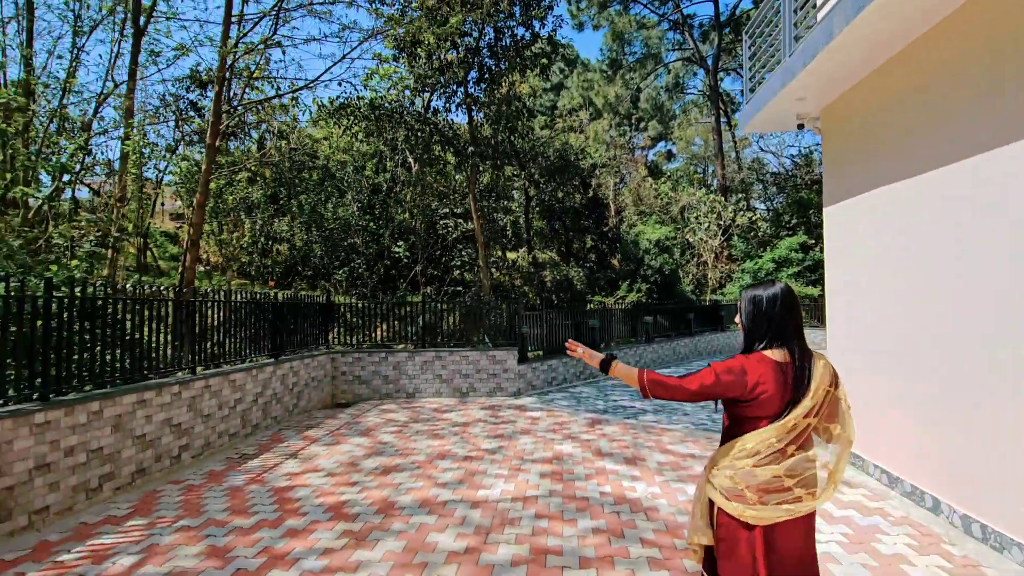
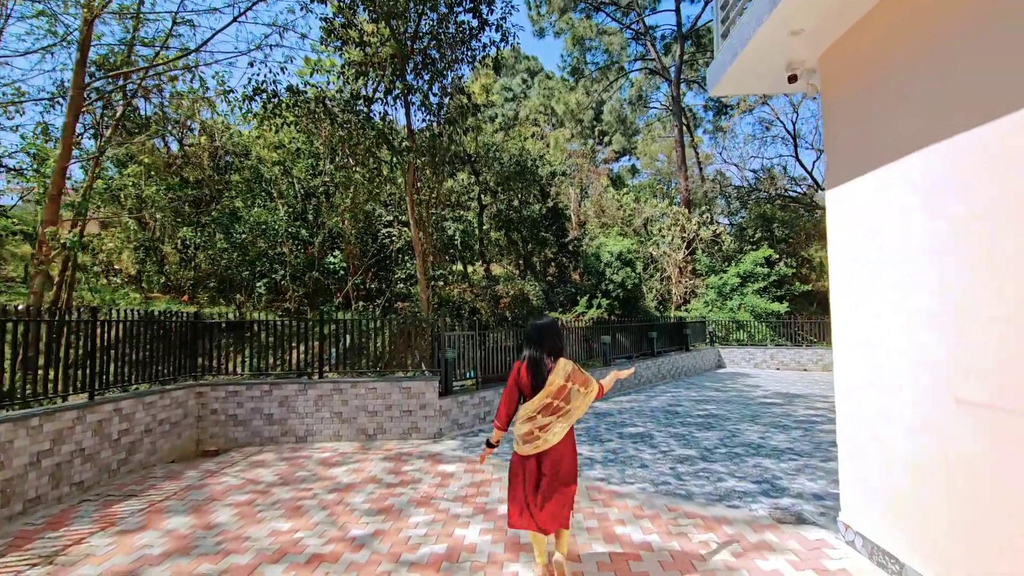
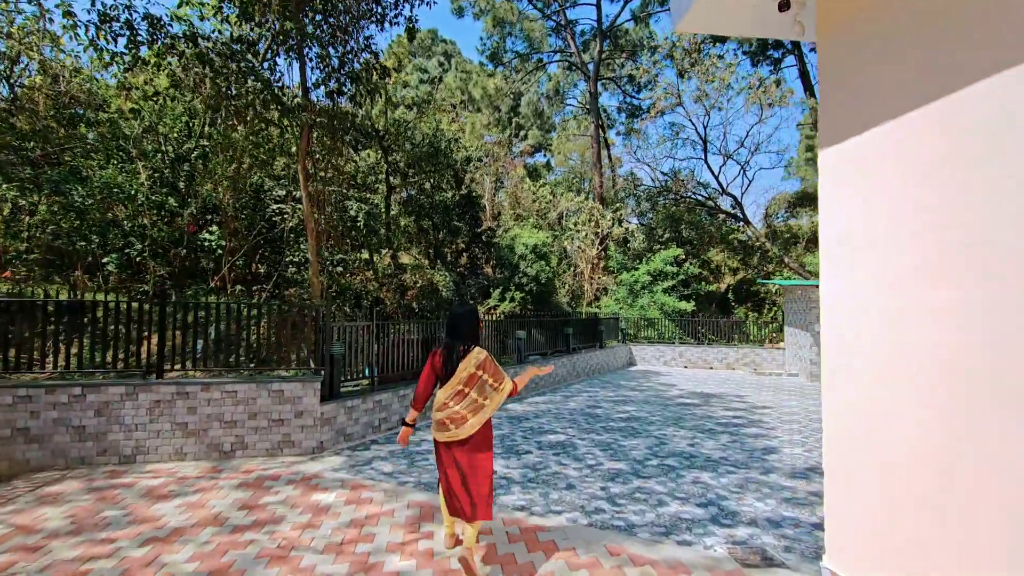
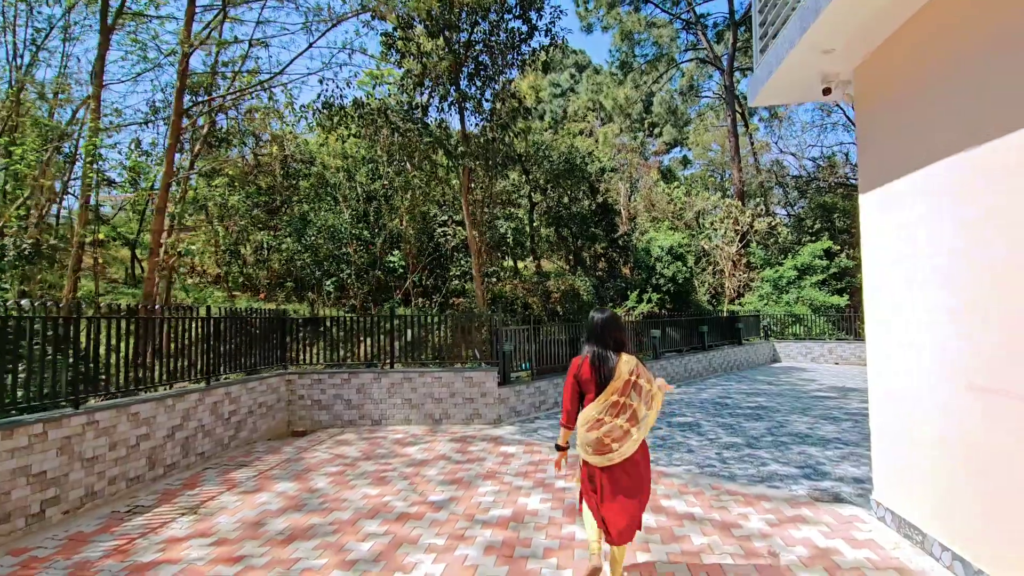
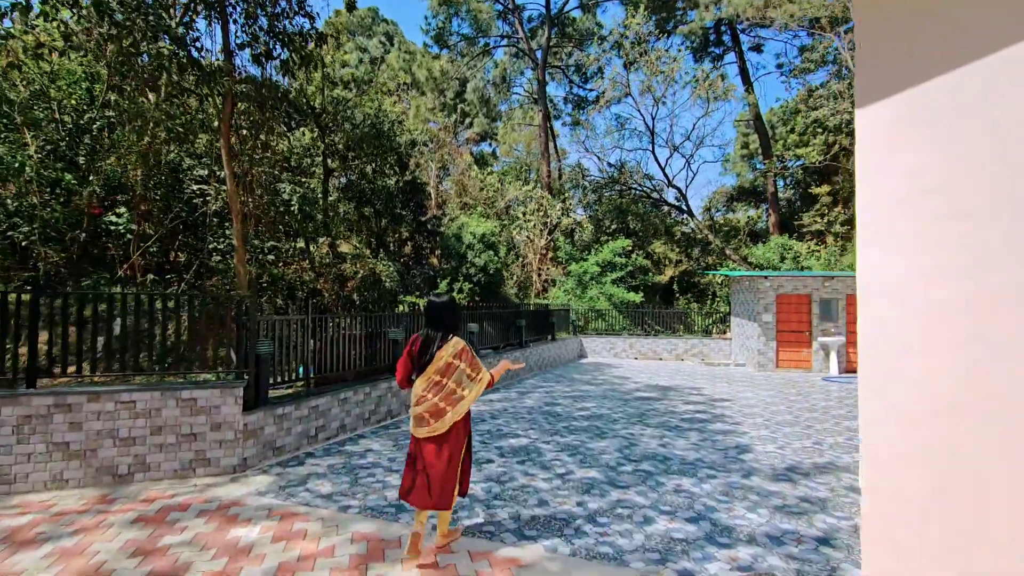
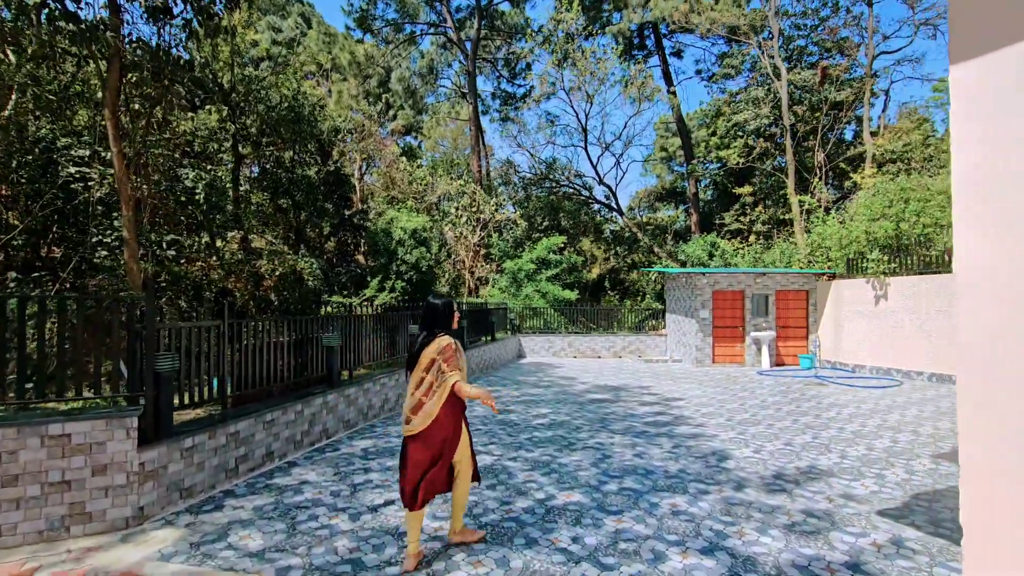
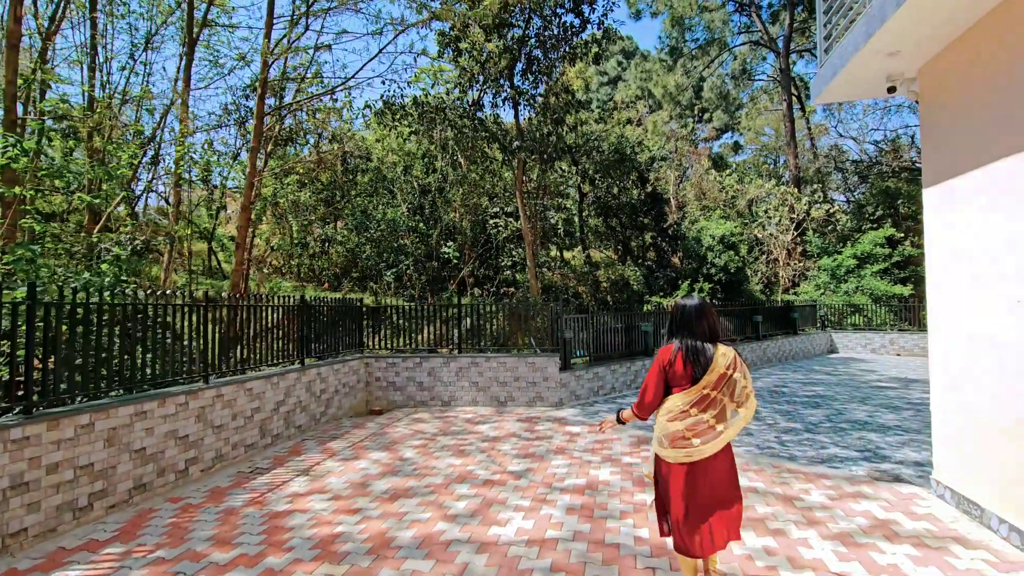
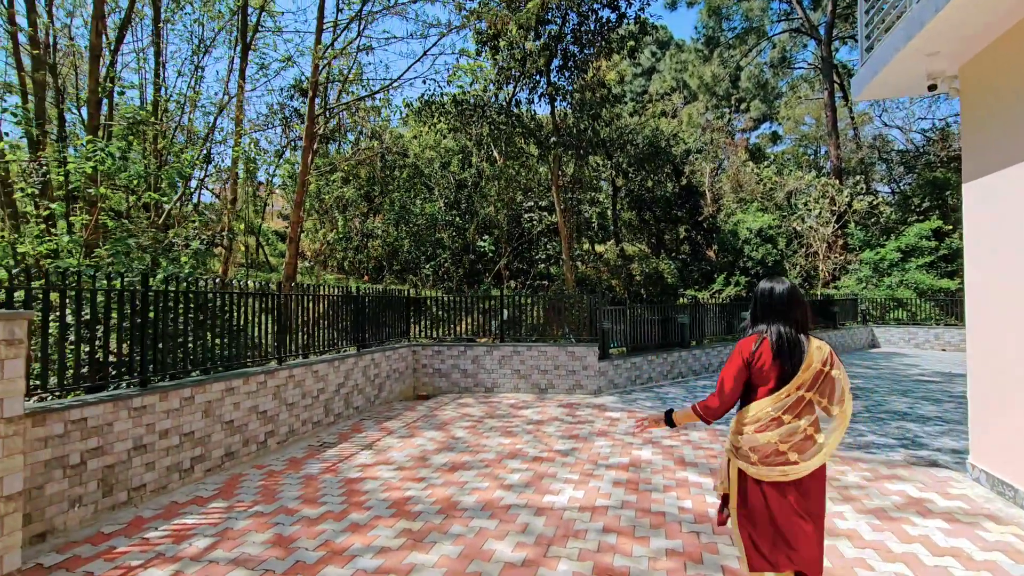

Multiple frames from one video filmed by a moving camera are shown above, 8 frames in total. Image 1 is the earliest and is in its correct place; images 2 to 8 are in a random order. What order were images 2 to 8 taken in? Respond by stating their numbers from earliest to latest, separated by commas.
8, 7, 4, 2, 3, 5, 6
